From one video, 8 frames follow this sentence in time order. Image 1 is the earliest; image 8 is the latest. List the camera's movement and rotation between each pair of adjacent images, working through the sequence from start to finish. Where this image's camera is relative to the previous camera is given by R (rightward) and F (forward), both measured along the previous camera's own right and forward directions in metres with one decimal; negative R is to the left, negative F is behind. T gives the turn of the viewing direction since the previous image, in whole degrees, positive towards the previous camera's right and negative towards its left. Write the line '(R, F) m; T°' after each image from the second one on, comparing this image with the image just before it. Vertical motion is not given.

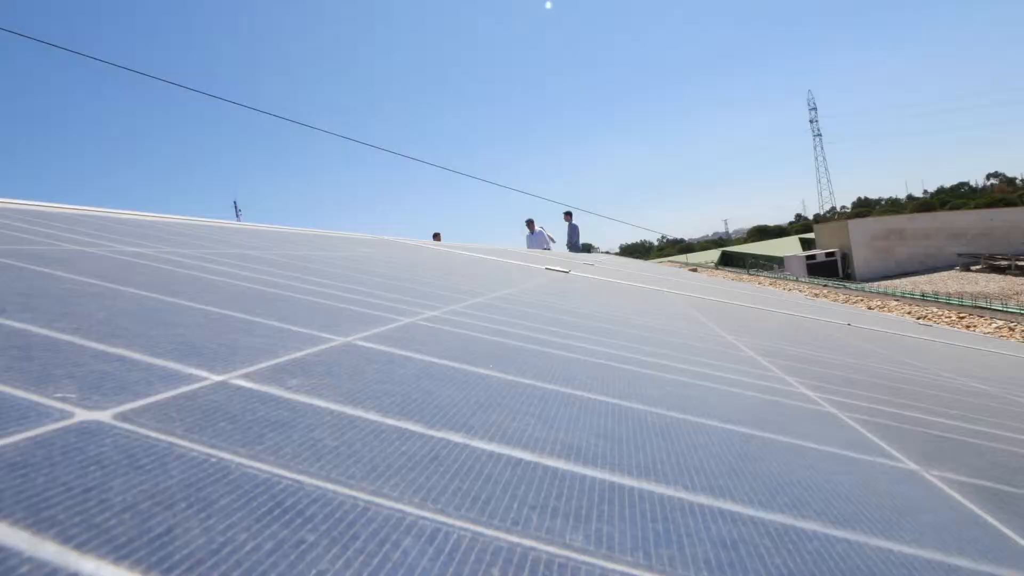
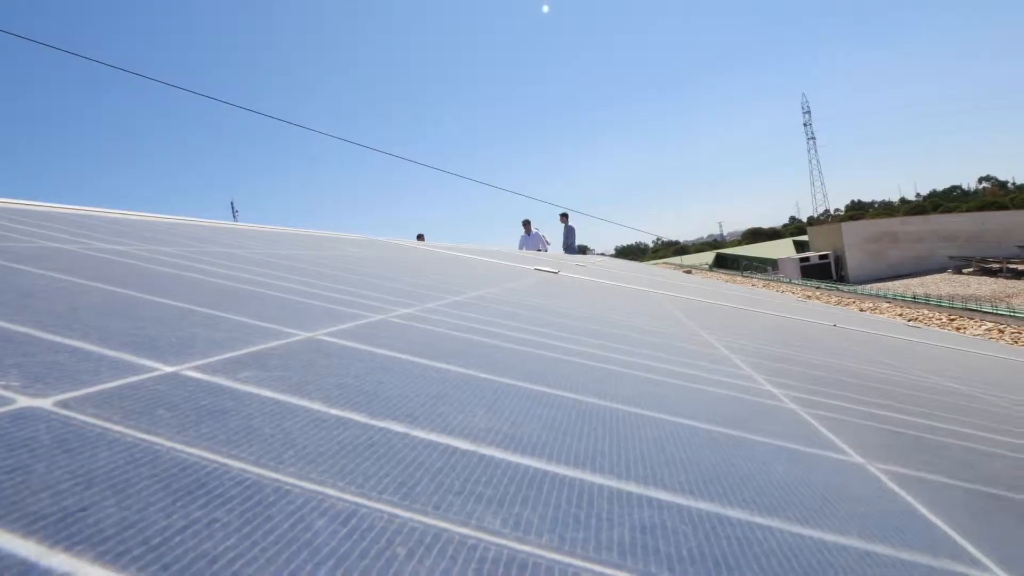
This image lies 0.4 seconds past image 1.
(+0.2, 0.0) m; 0°
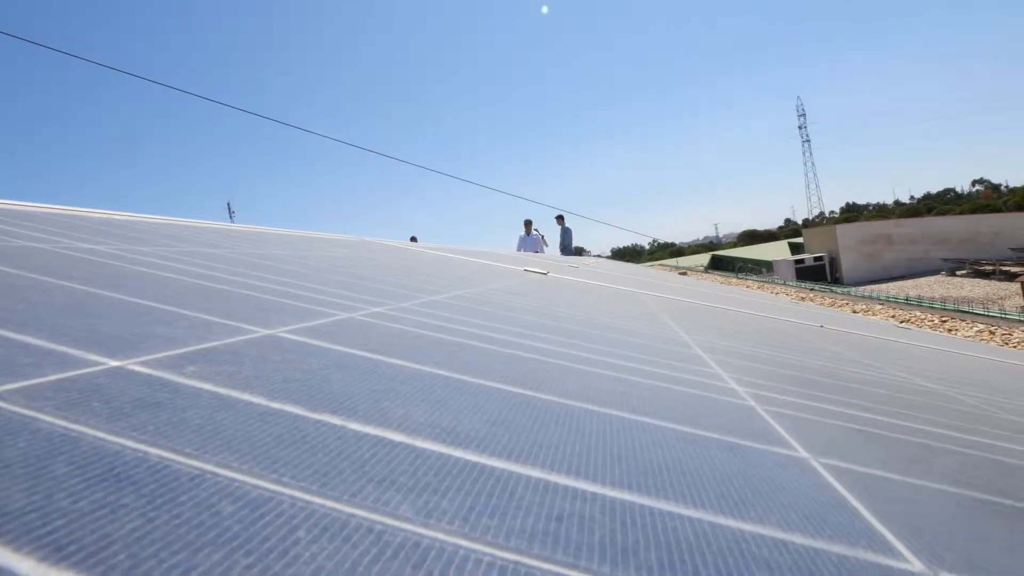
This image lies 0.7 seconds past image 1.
(+0.2, 0.0) m; 0°
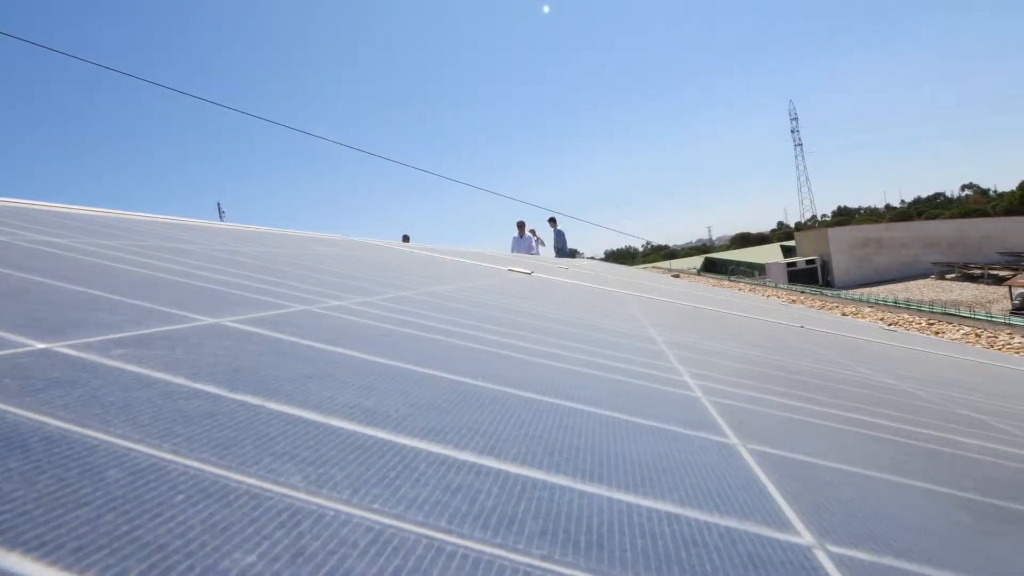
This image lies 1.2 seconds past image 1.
(+0.3, -0.1) m; +1°
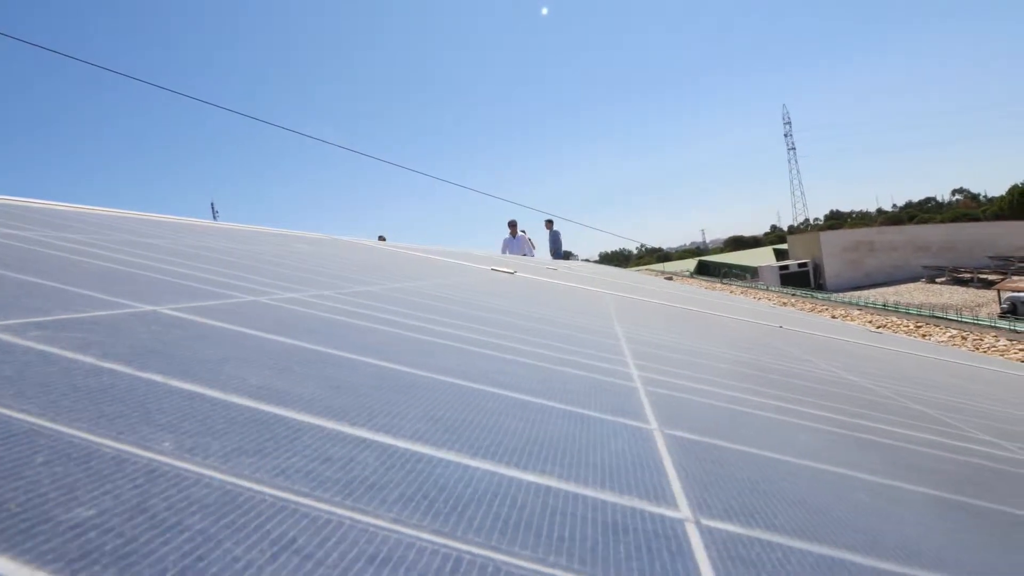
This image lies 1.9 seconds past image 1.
(+0.3, -0.1) m; 0°
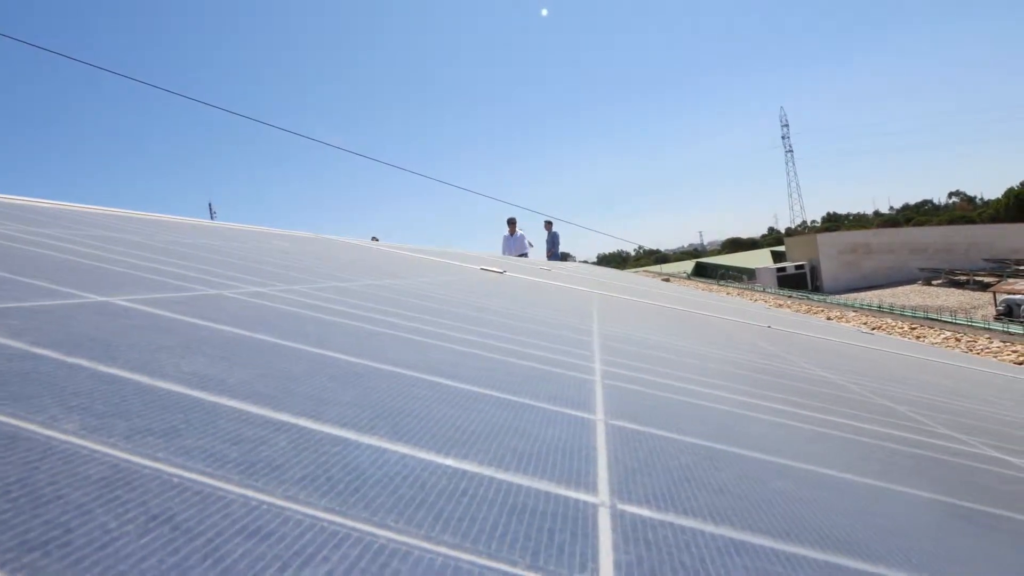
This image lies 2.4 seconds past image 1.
(+0.3, 0.0) m; 0°
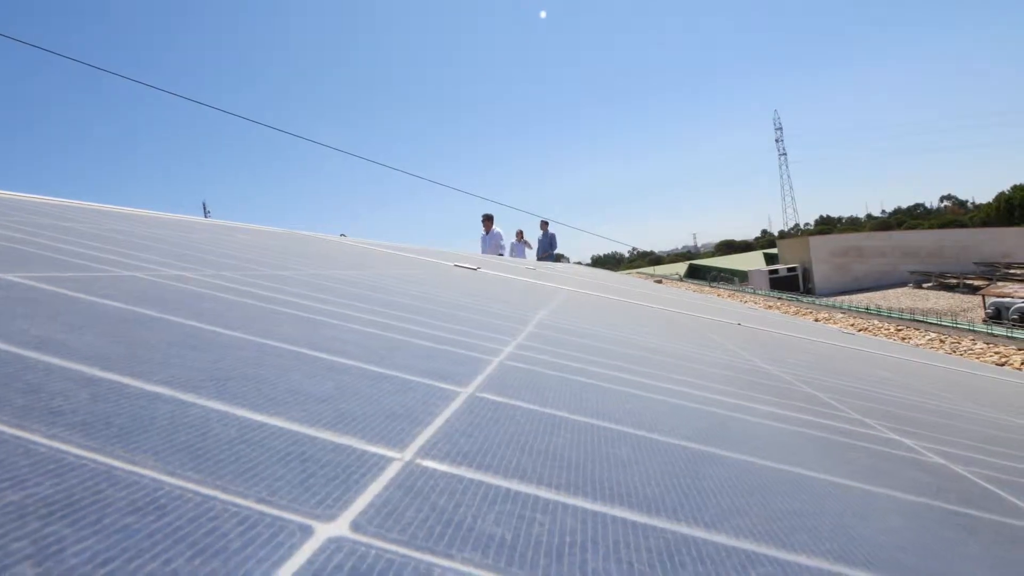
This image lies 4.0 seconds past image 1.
(+0.6, -0.1) m; 0°
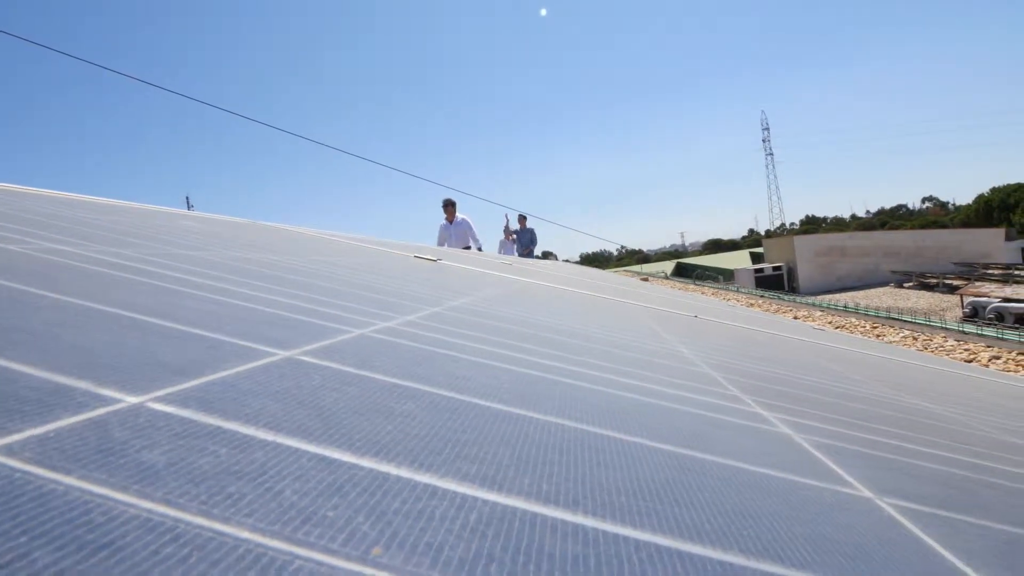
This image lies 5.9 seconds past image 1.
(+0.8, 0.0) m; +1°
